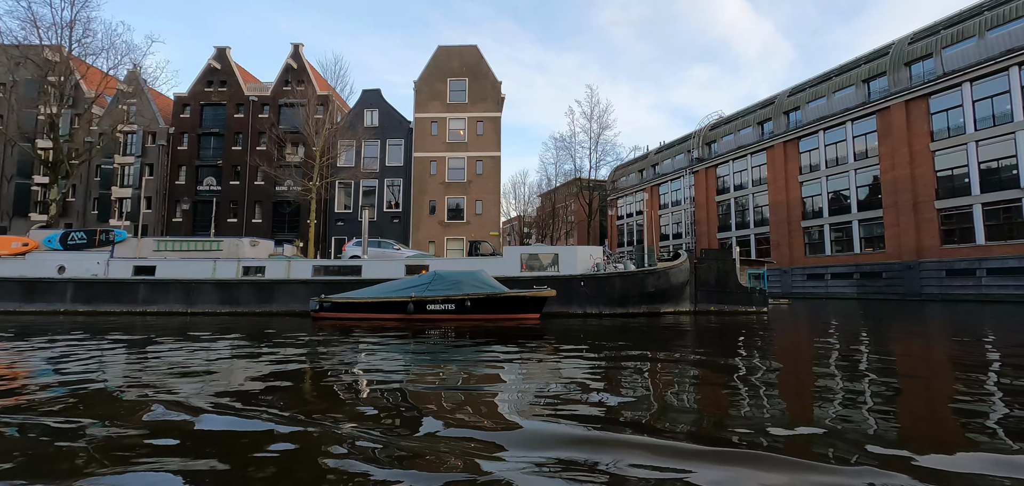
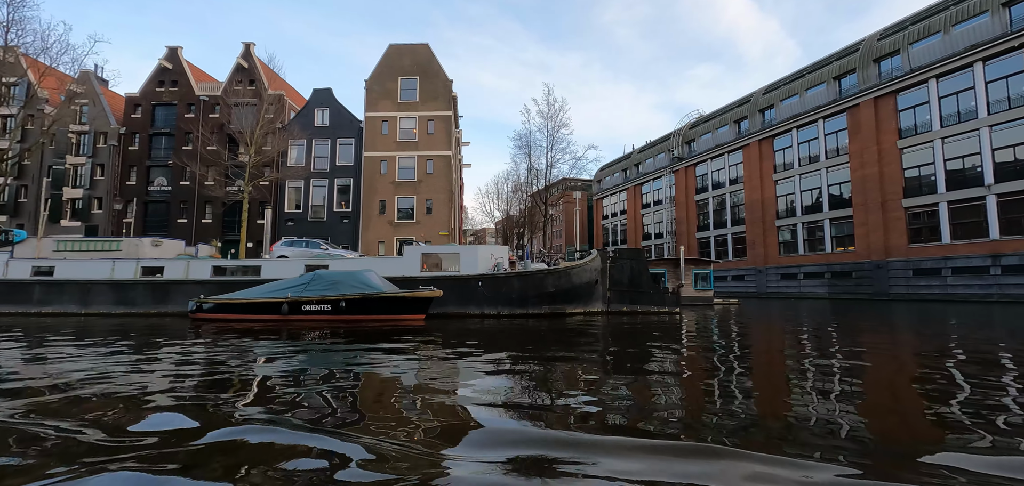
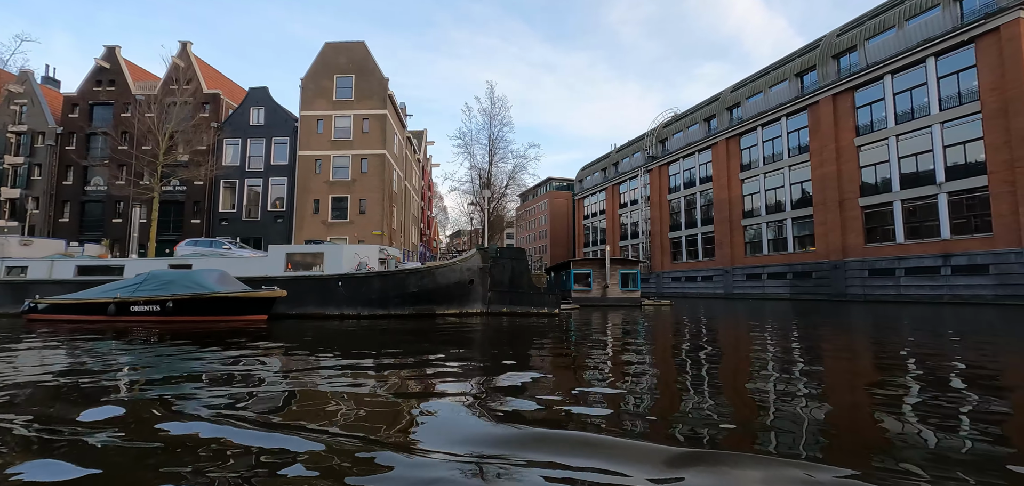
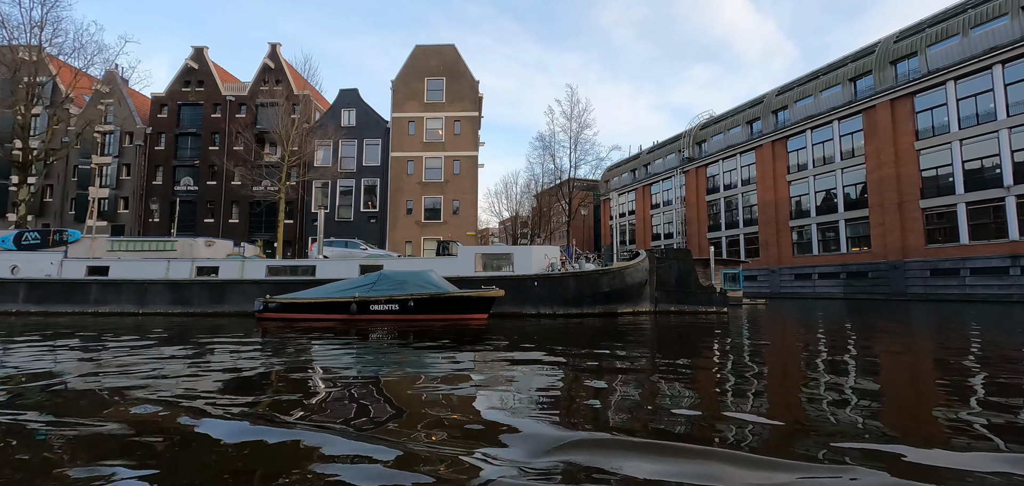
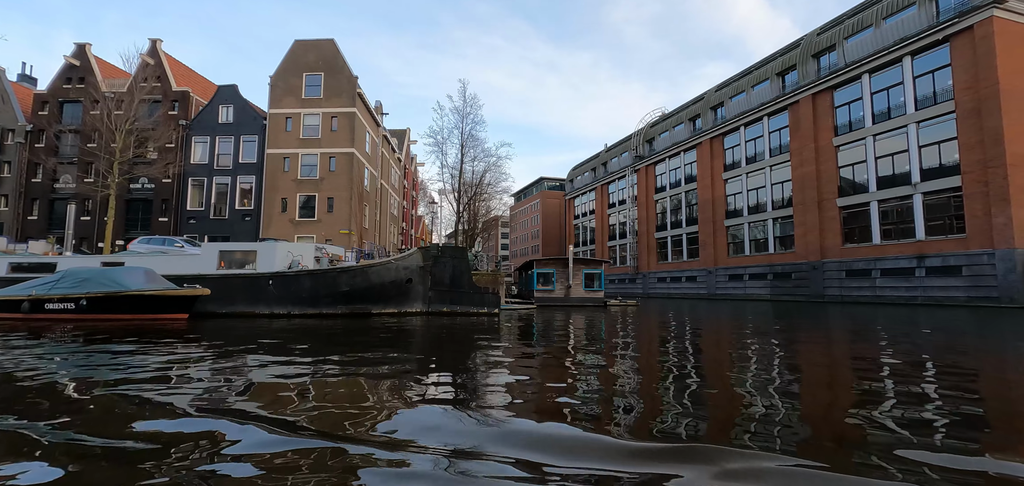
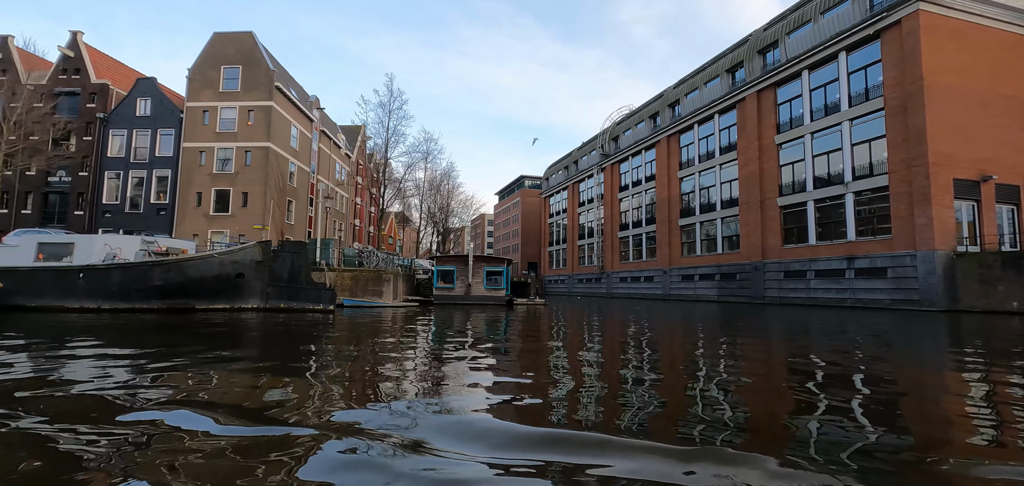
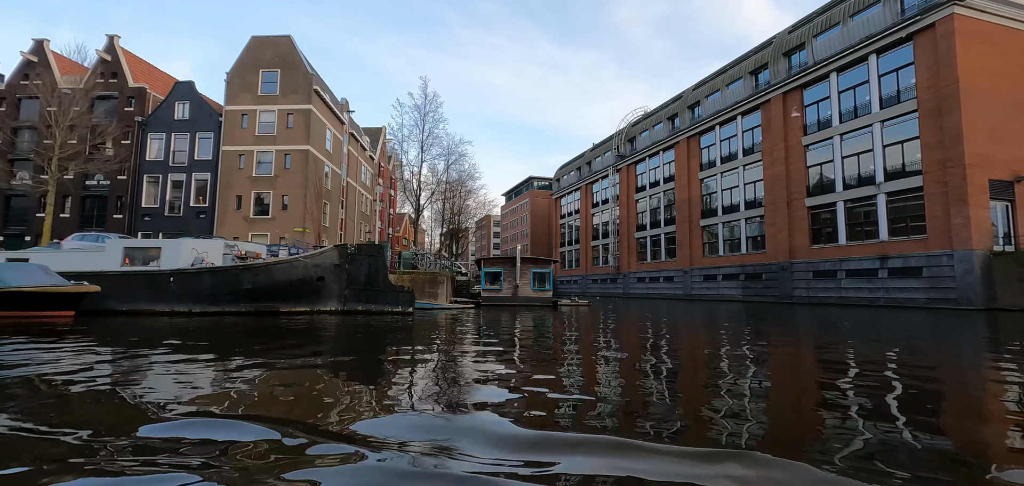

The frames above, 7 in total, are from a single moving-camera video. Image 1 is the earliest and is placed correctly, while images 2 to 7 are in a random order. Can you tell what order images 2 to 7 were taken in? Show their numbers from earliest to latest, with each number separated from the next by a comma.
4, 2, 3, 5, 7, 6
